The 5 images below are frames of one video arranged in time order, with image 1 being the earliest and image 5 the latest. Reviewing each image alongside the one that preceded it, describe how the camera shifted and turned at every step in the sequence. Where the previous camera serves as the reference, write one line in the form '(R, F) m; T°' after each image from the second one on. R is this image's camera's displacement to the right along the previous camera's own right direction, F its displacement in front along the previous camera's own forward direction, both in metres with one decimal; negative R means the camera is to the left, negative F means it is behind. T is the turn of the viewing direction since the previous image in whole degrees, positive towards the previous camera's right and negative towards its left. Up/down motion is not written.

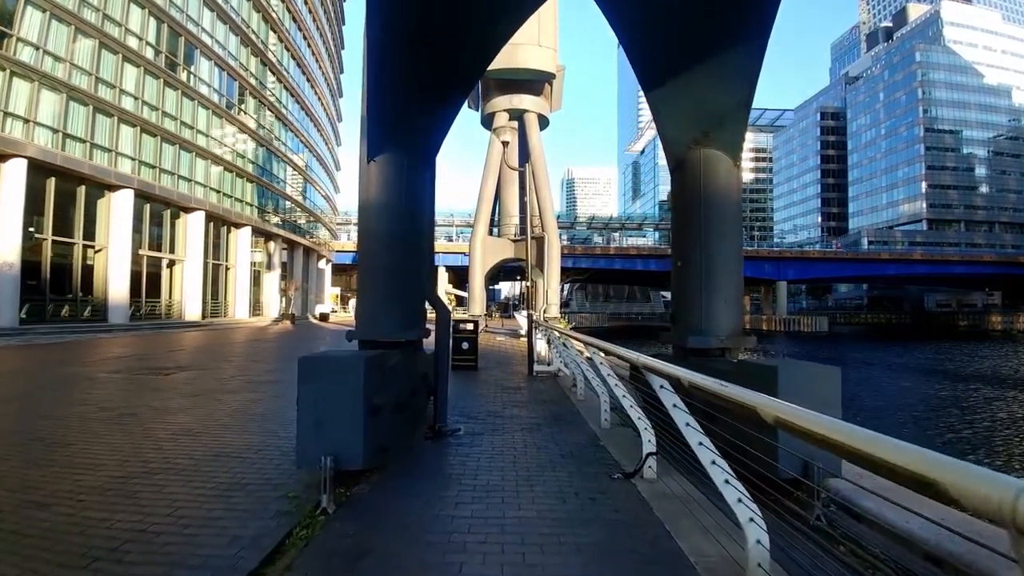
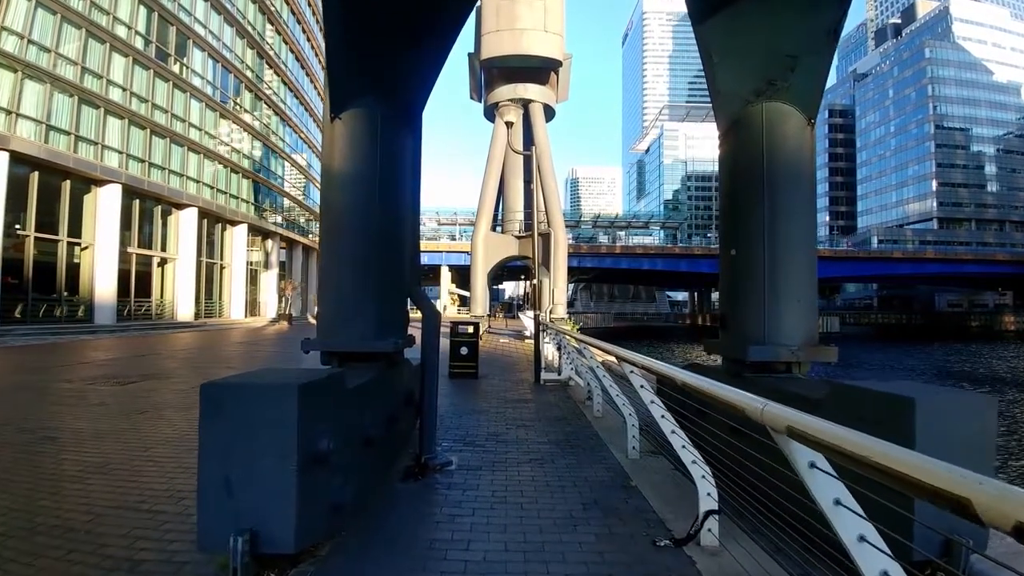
(0.0, +1.5) m; 0°
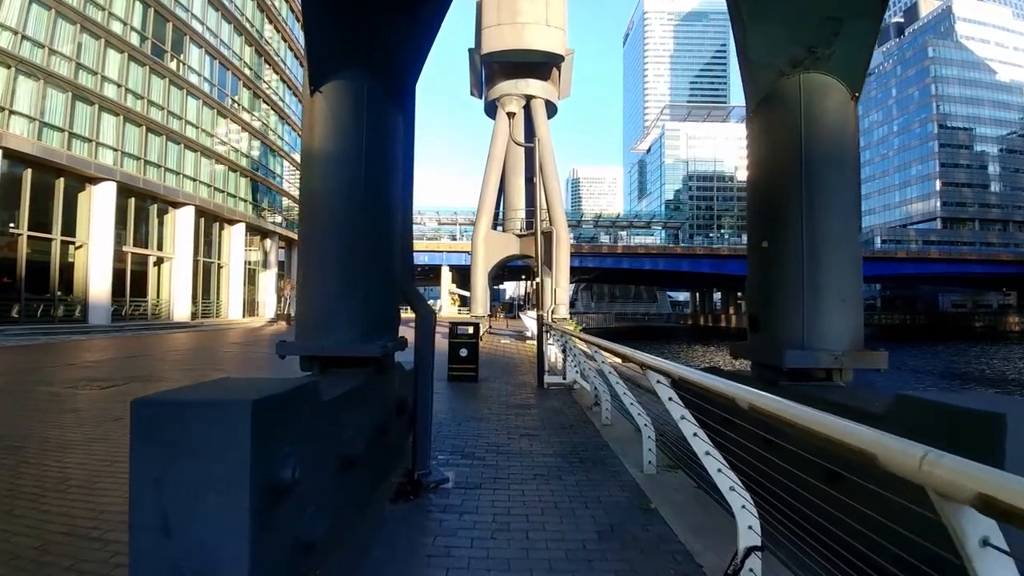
(0.0, +0.6) m; 0°
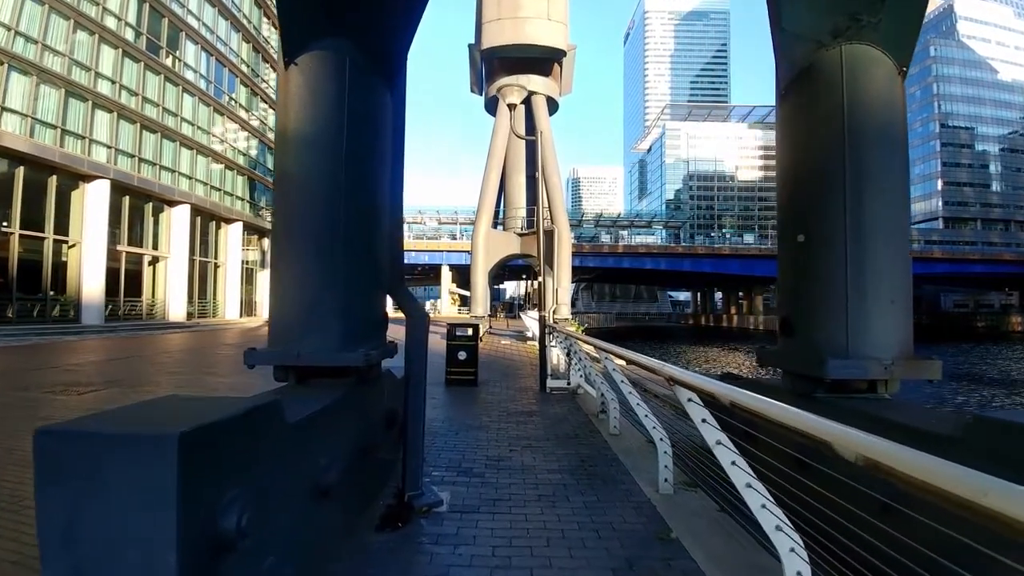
(0.0, +0.5) m; 0°
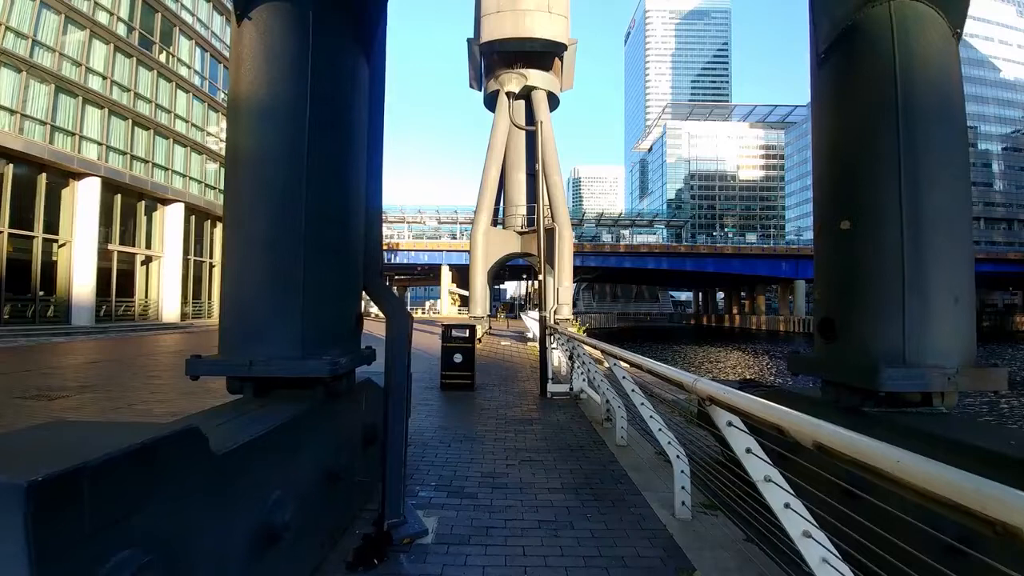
(0.0, +0.6) m; 0°
